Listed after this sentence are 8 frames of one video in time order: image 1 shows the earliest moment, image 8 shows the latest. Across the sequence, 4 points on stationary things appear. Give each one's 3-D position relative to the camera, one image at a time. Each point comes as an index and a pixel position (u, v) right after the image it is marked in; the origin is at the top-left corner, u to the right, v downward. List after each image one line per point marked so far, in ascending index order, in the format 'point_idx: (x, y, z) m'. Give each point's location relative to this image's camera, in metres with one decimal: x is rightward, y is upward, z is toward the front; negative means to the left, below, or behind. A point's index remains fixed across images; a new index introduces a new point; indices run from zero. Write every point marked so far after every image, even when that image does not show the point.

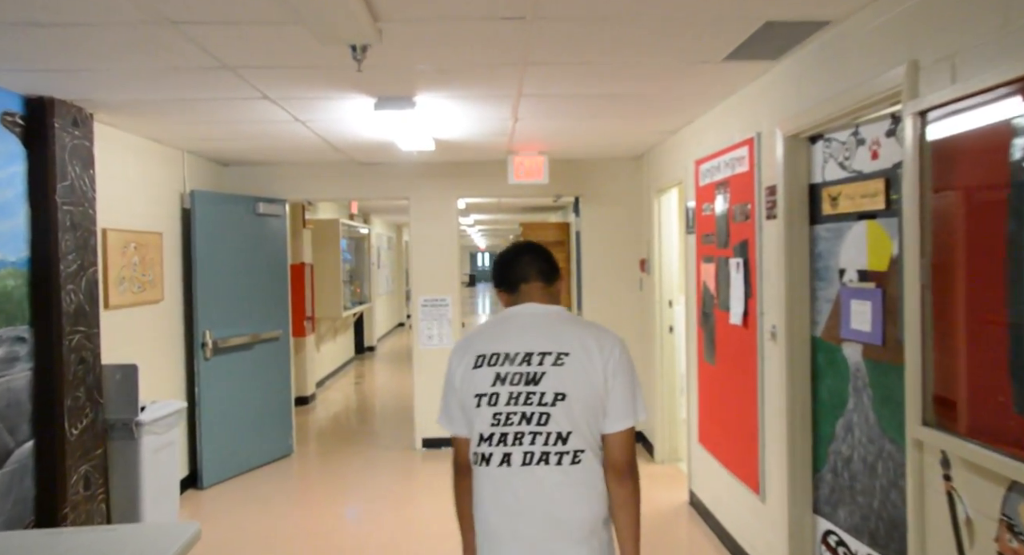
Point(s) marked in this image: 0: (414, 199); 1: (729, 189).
0: (-0.9, +0.7, +5.5) m
1: (+1.1, +0.5, +3.2) m
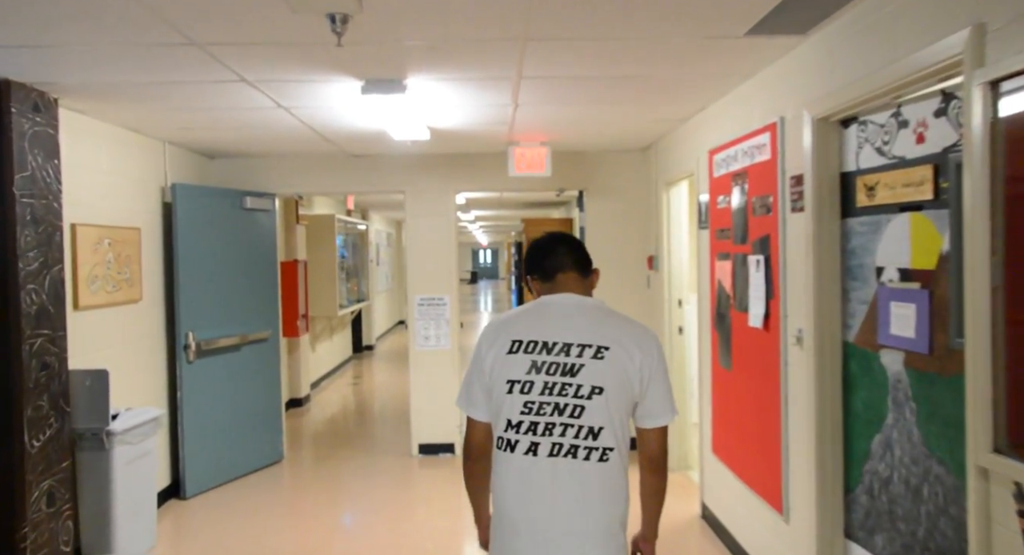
0: (-0.9, +0.7, +5.3) m
1: (+1.1, +0.5, +2.9) m
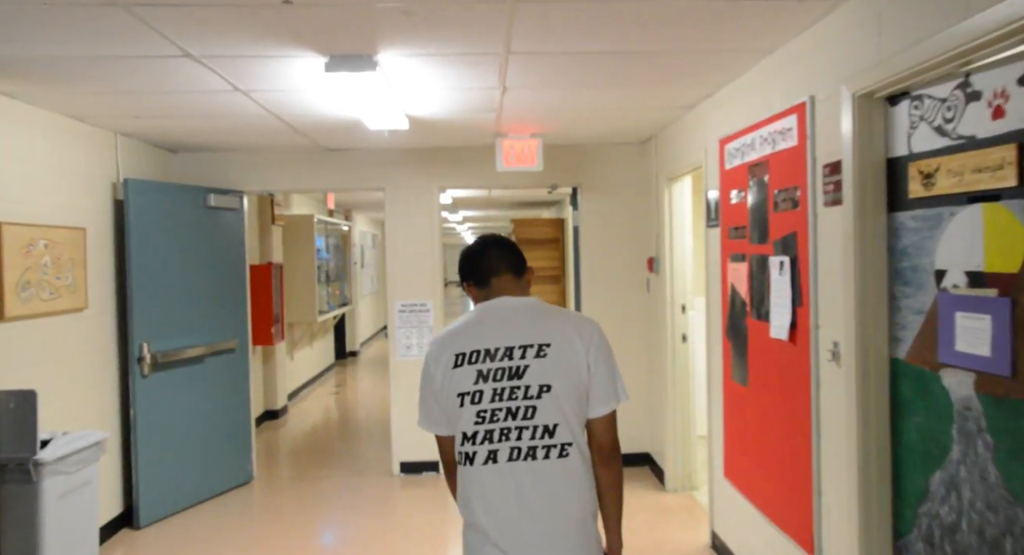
0: (-1.0, +0.7, +4.9) m
1: (+1.1, +0.4, +2.6) m
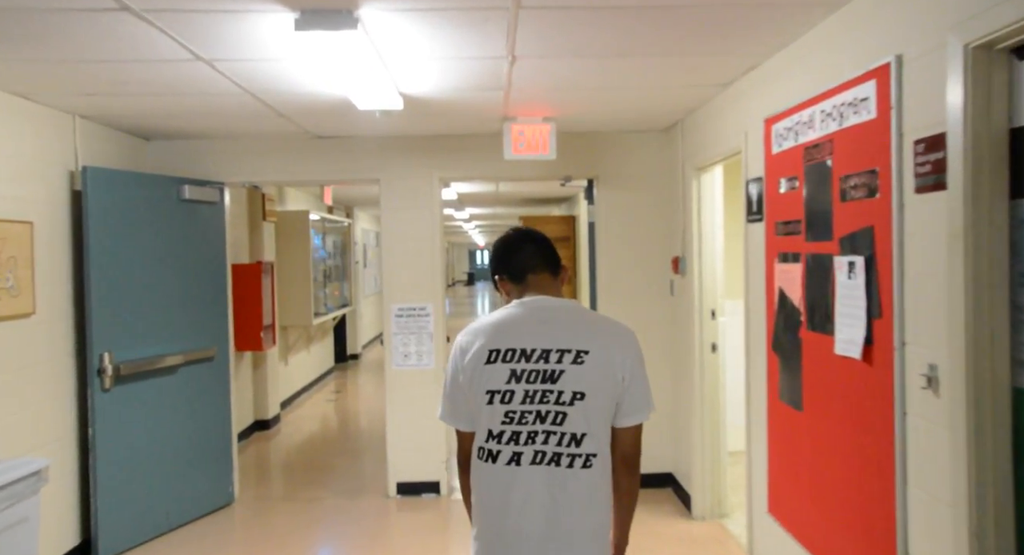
0: (-0.9, +0.7, +4.5) m
1: (+1.1, +0.4, +2.1) m
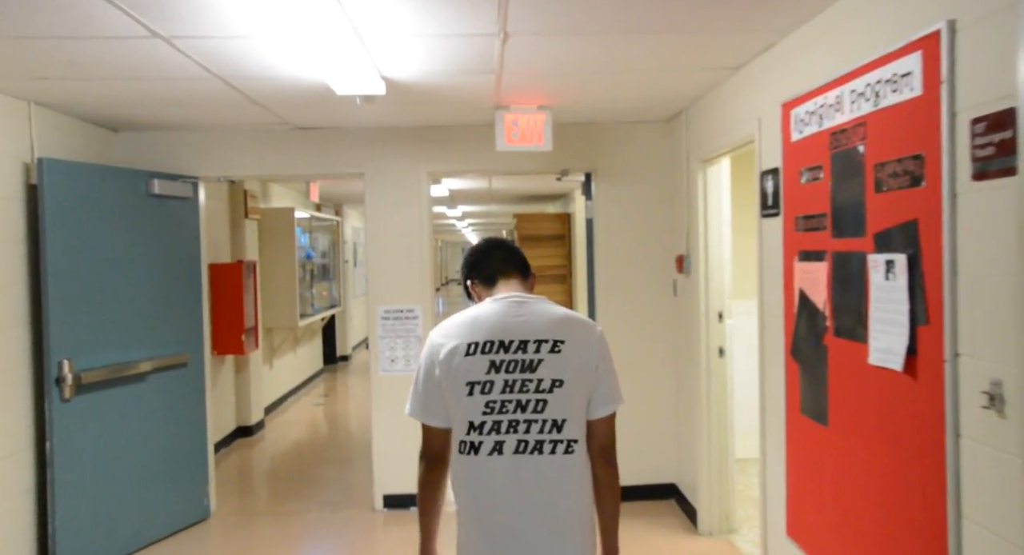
0: (-1.0, +0.7, +4.2) m
1: (+1.1, +0.4, +1.9) m
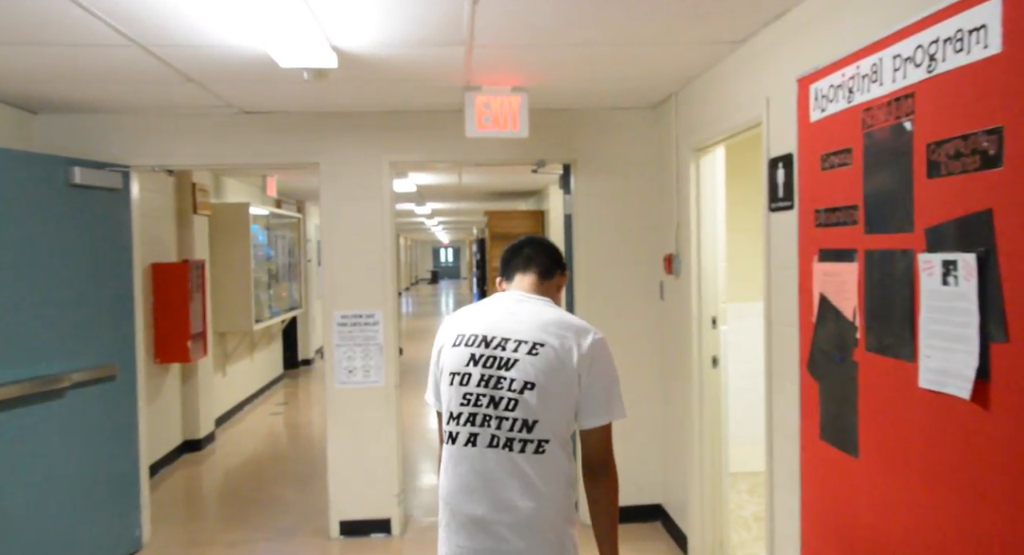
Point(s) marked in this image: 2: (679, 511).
0: (-1.1, +0.7, +3.8) m
1: (+1.0, +0.4, +1.5) m
2: (+0.9, -1.3, +3.4) m
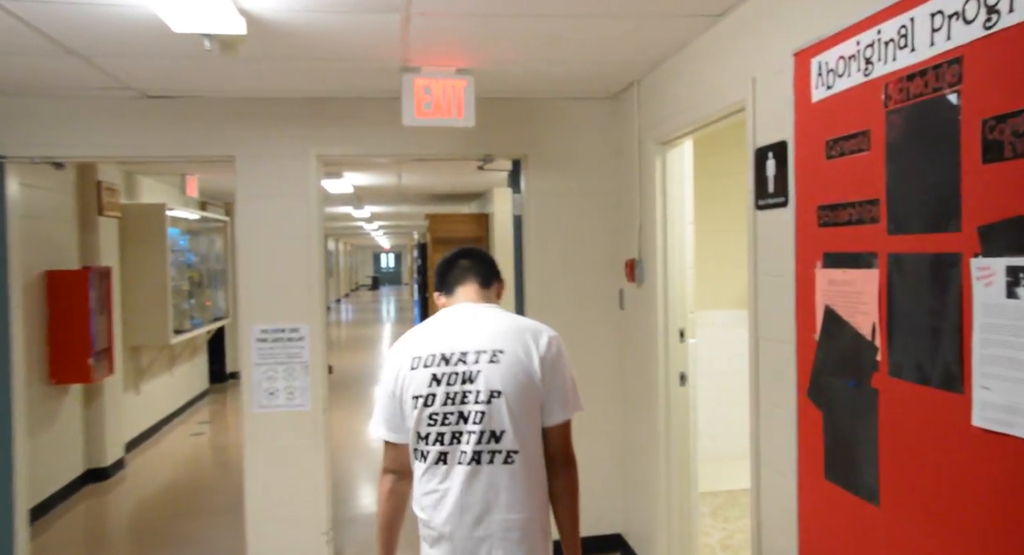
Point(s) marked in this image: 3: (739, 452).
0: (-1.4, +0.6, +3.3) m
1: (+0.9, +0.4, +1.2) m
2: (+0.7, -1.3, +3.1) m
3: (+1.5, -1.1, +4.0) m
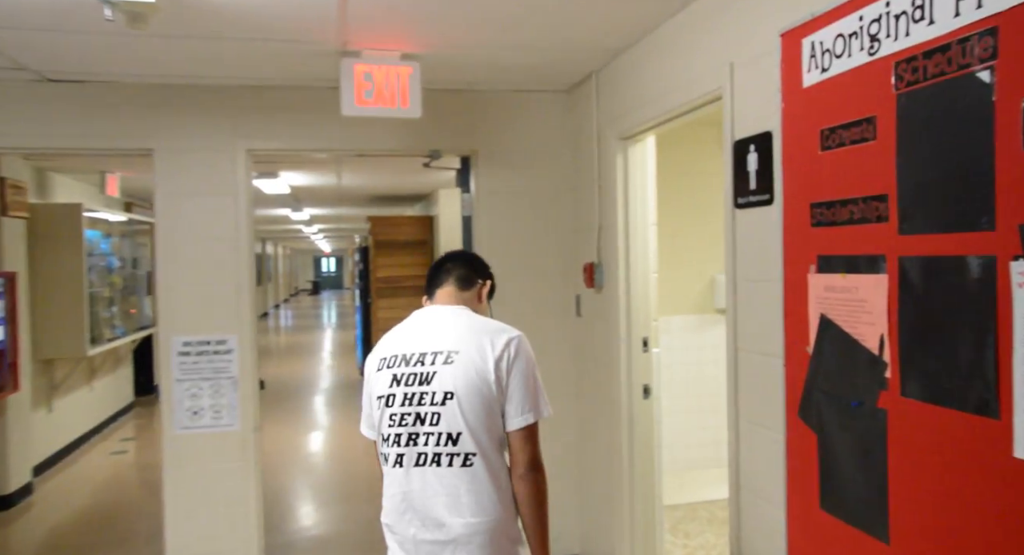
0: (-1.7, +0.6, +2.9) m
1: (+0.8, +0.4, +1.1) m
2: (+0.4, -1.3, +2.9) m
3: (+1.2, -1.2, +3.9) m
